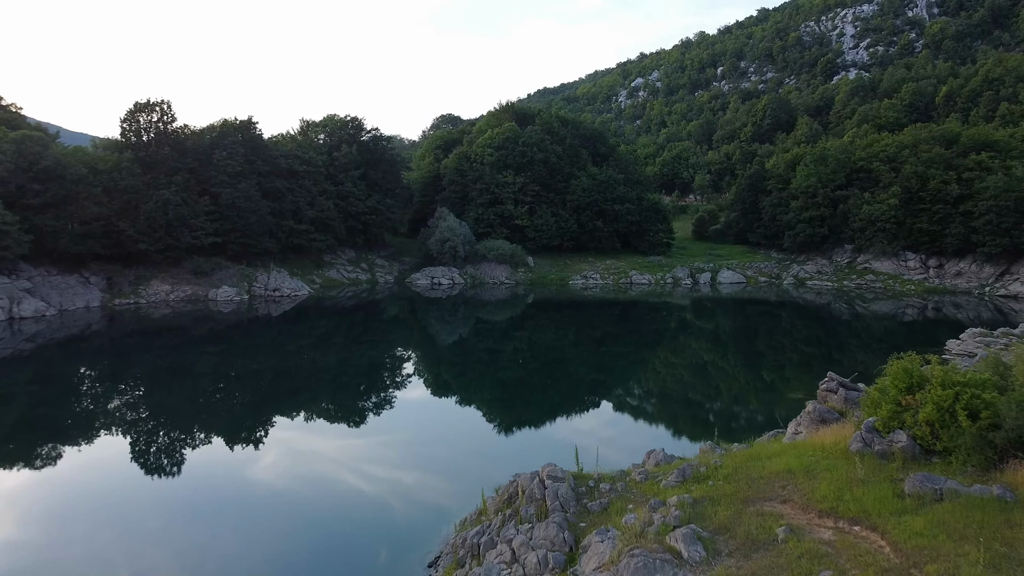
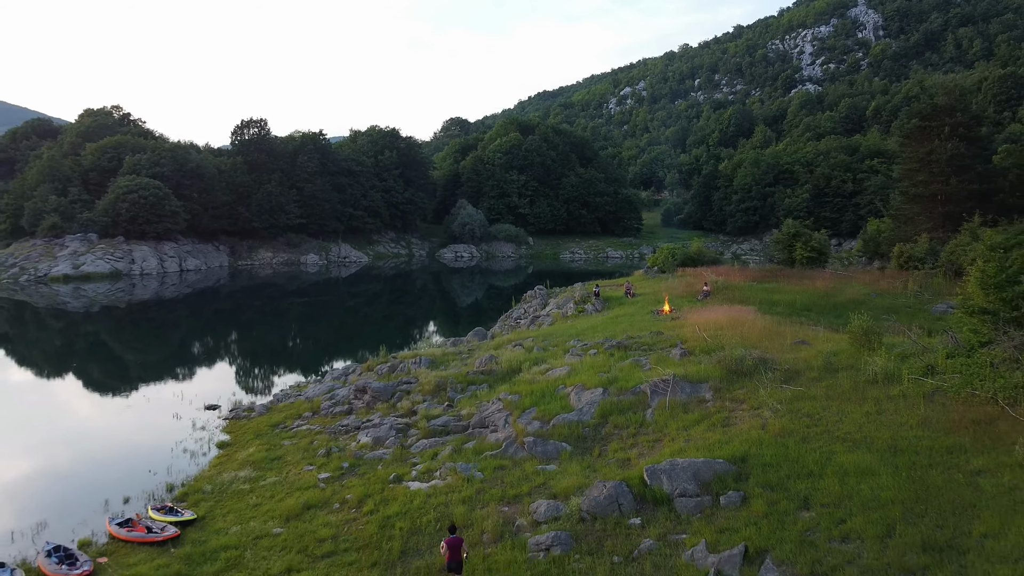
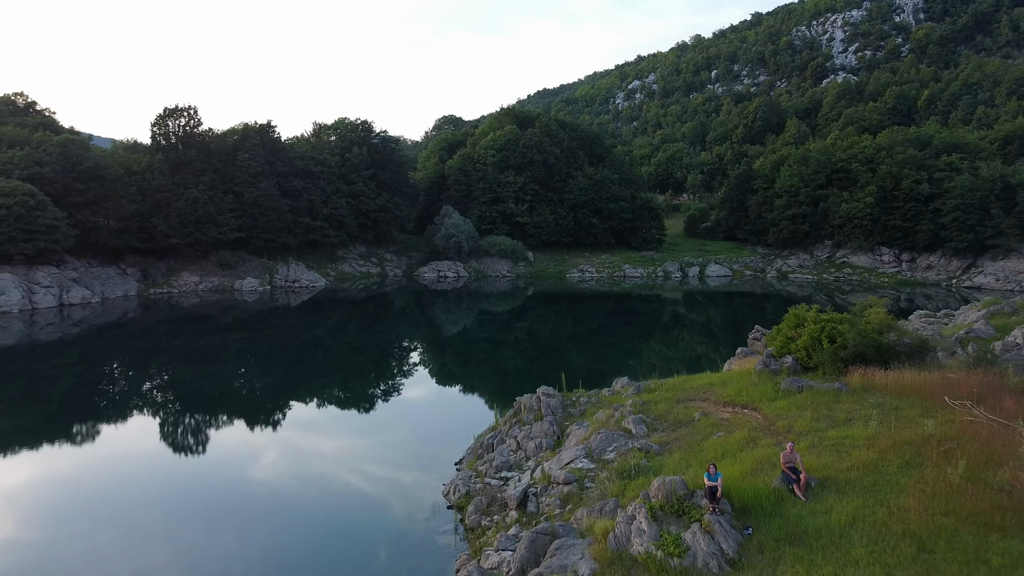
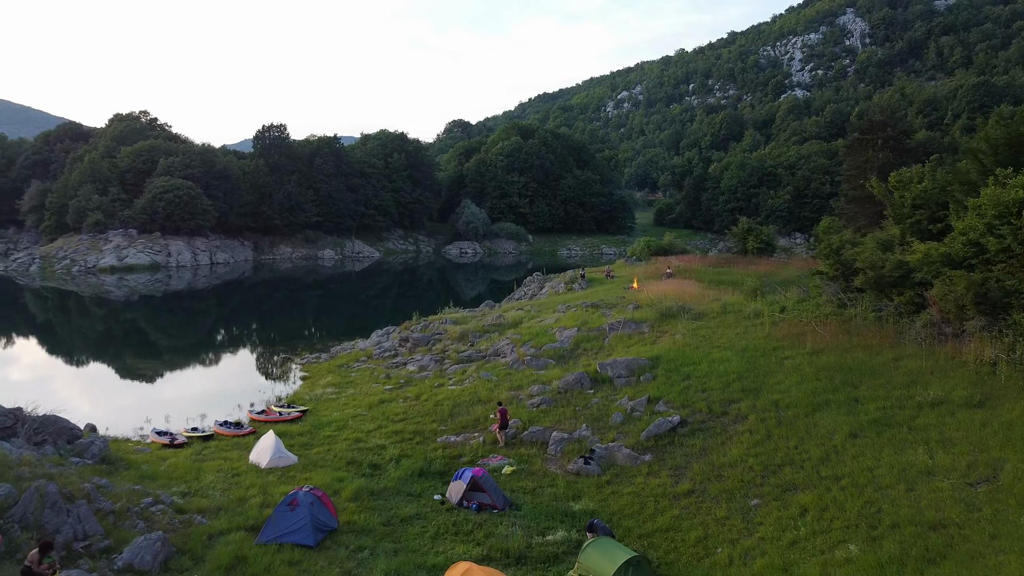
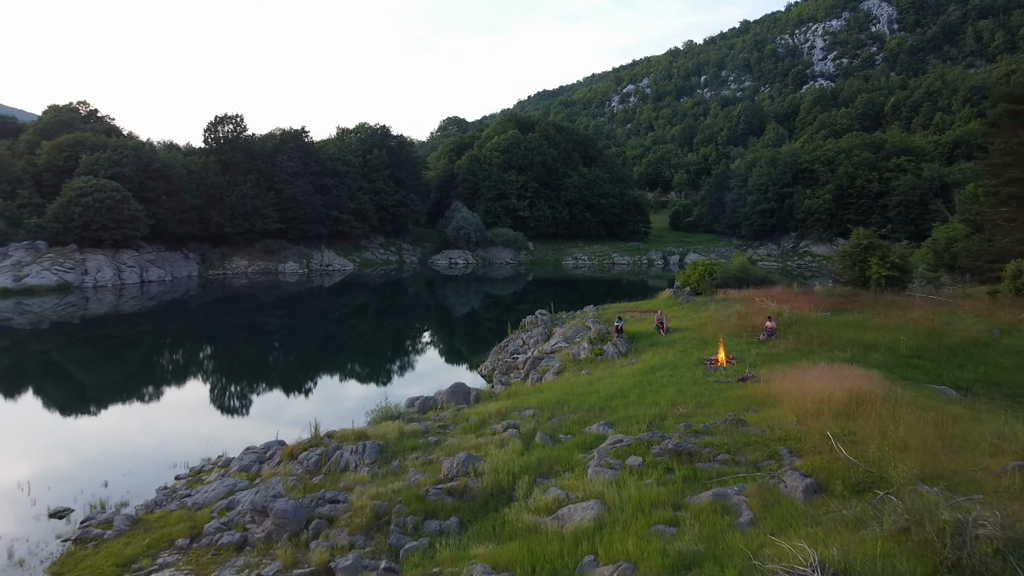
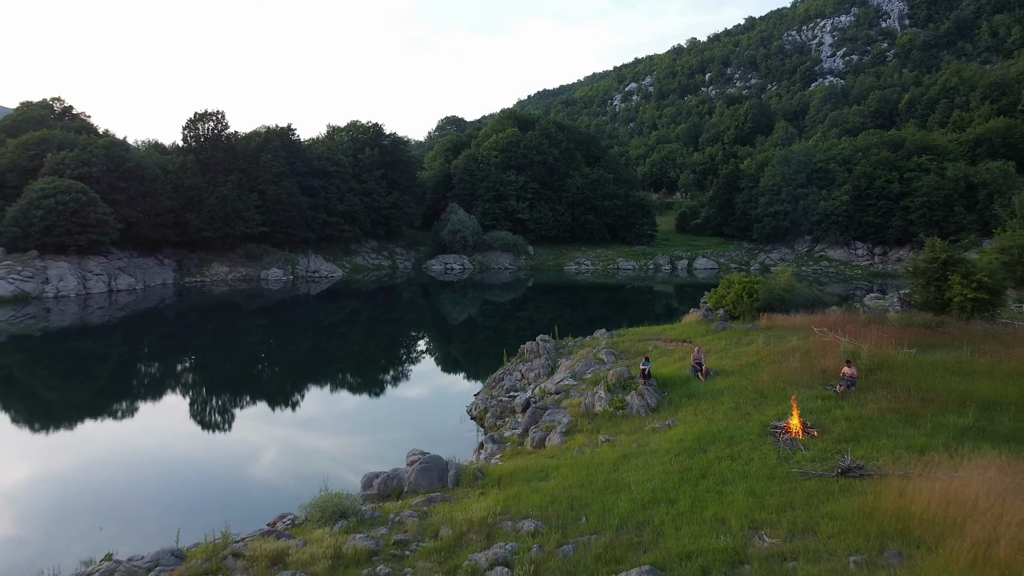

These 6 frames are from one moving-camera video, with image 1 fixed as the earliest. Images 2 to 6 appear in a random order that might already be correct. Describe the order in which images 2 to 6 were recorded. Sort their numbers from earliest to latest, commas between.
3, 6, 5, 2, 4
